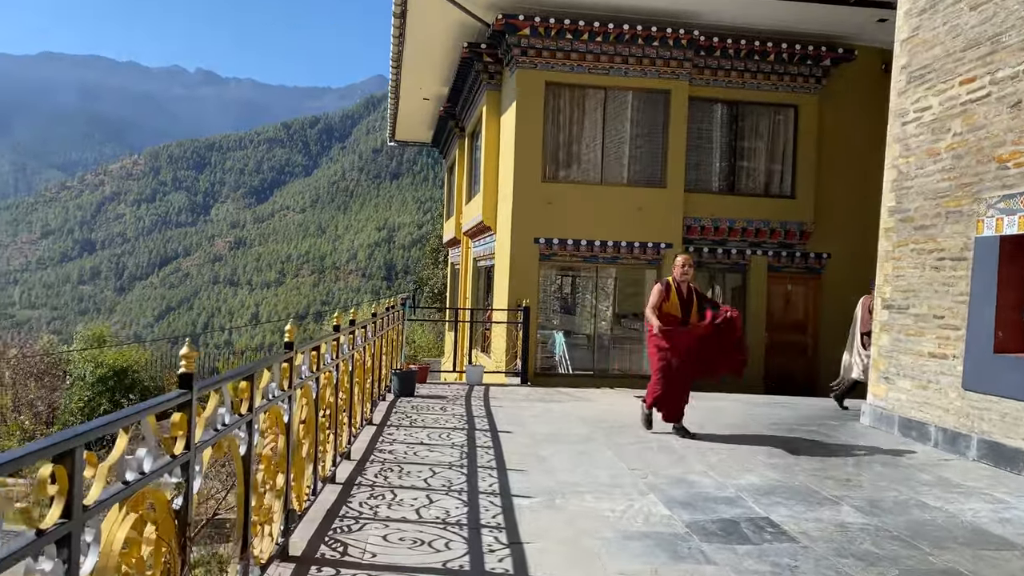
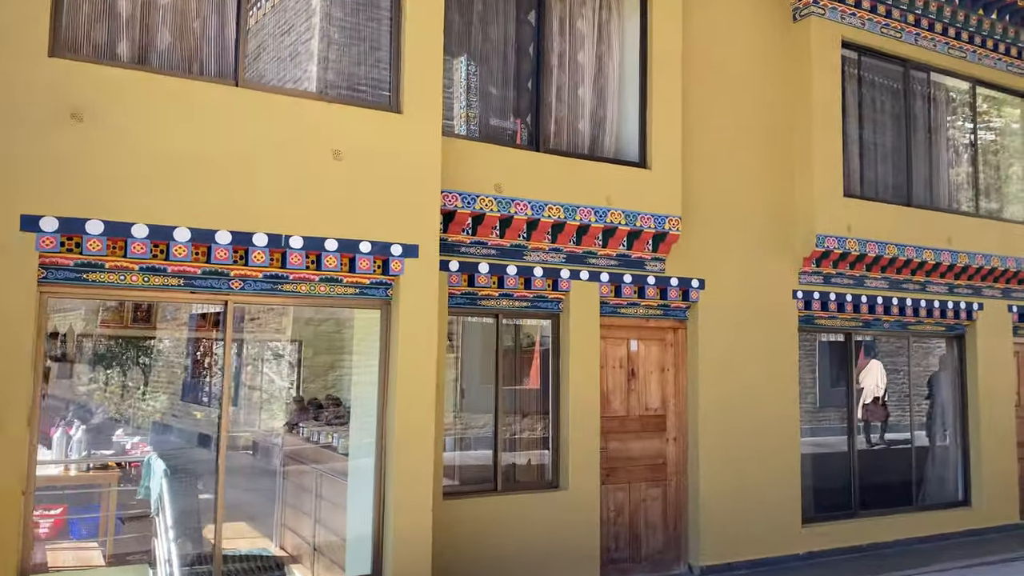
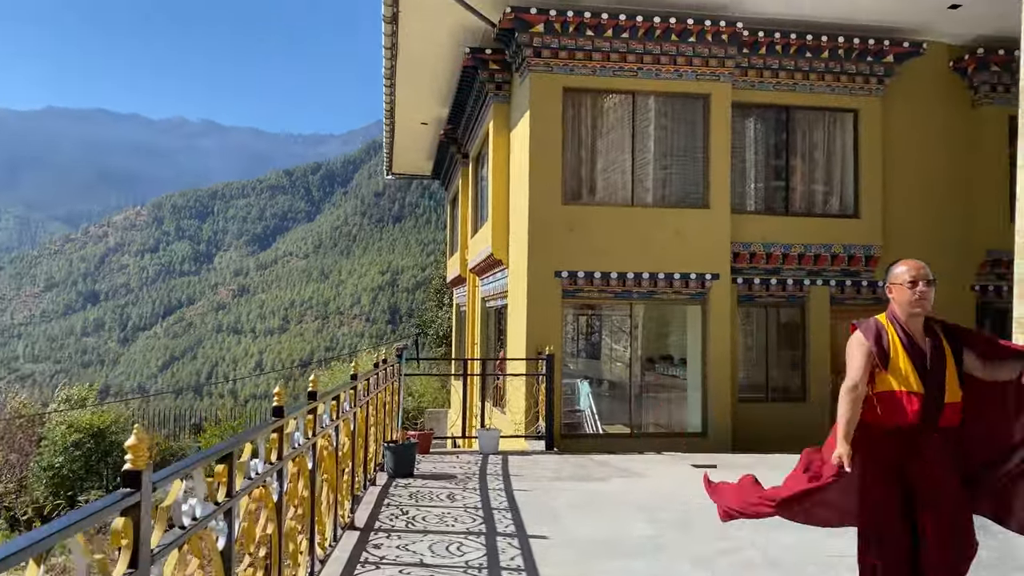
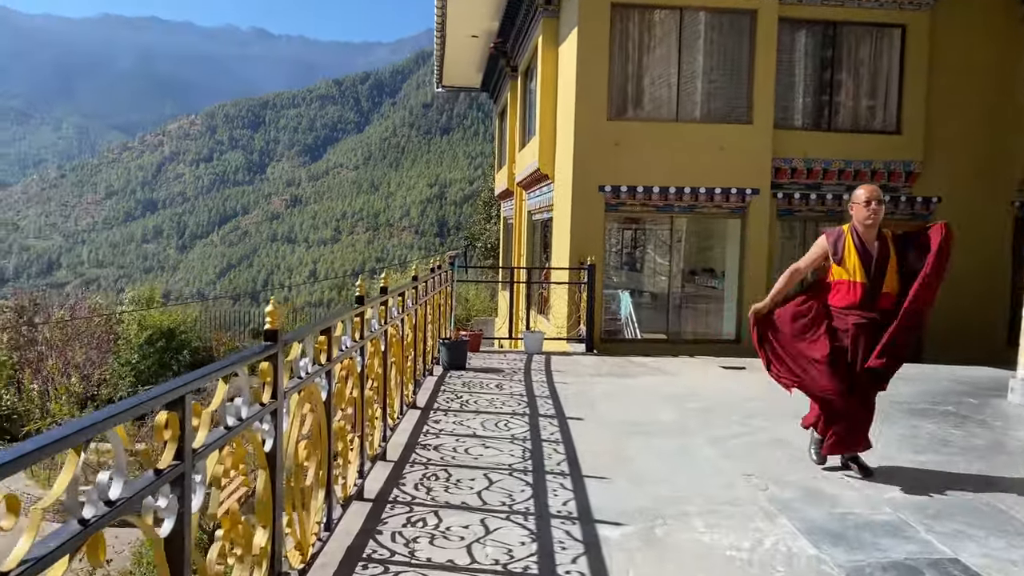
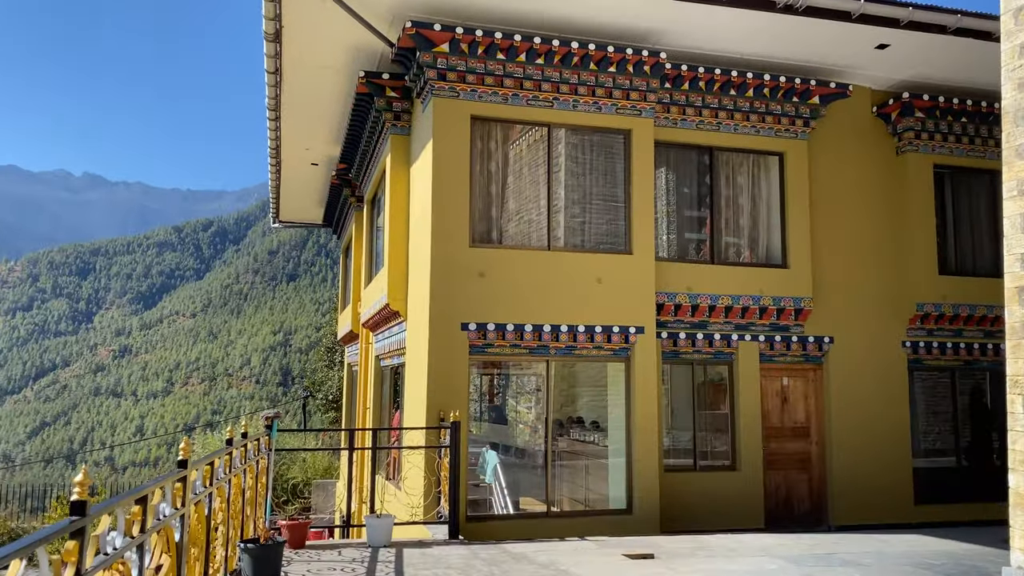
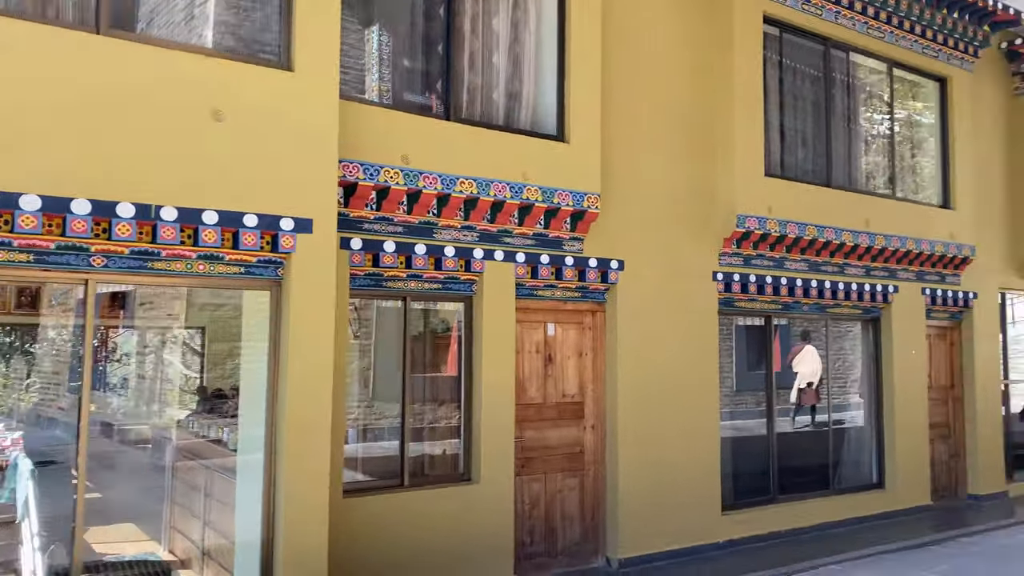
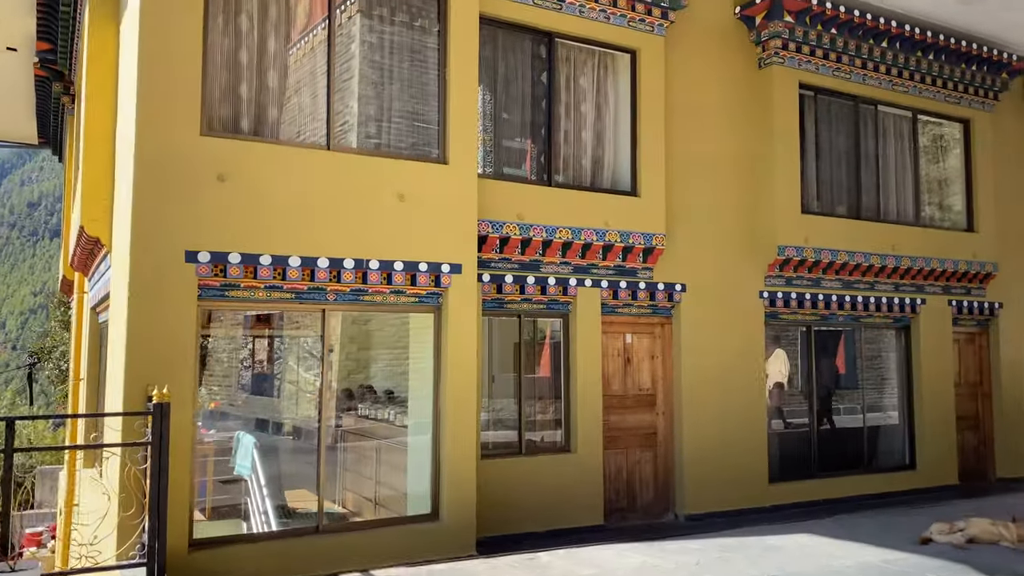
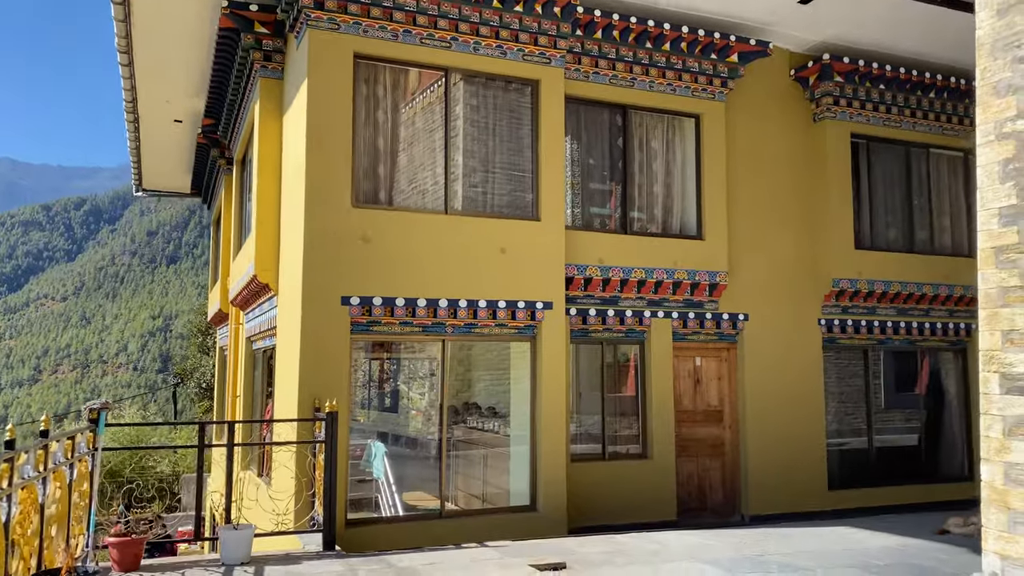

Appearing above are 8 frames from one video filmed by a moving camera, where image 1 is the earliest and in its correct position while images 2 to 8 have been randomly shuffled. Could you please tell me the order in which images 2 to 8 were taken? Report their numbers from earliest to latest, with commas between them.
4, 3, 5, 8, 7, 2, 6
